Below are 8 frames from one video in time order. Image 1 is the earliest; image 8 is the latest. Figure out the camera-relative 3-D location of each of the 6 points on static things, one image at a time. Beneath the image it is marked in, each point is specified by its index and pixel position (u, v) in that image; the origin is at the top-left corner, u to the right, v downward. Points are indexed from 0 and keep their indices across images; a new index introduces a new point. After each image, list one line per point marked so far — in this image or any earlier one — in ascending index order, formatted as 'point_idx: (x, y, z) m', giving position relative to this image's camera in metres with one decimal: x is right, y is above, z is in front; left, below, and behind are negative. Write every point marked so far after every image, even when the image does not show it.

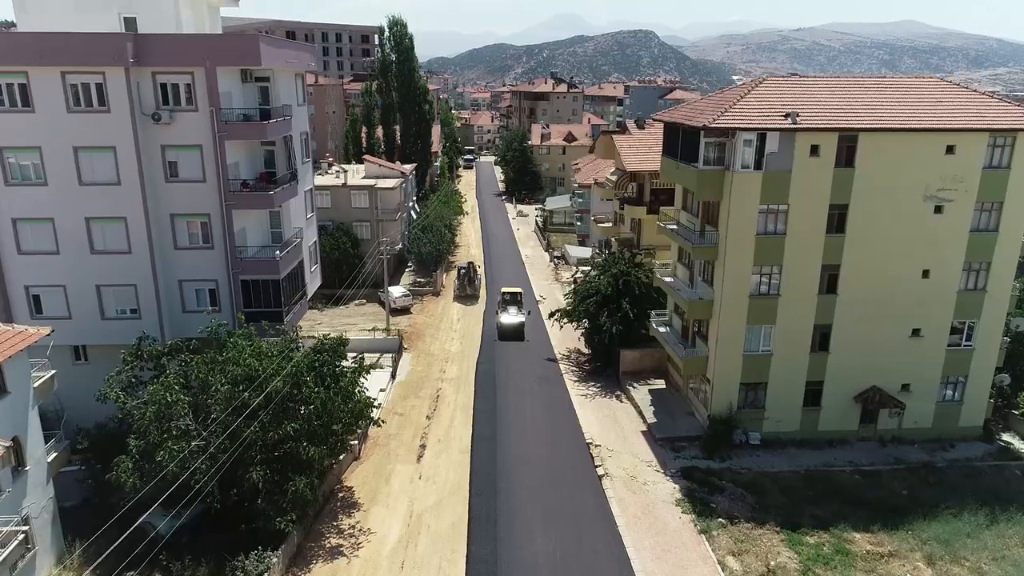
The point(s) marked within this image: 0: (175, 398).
0: (-9.4, -3.1, +18.0) m
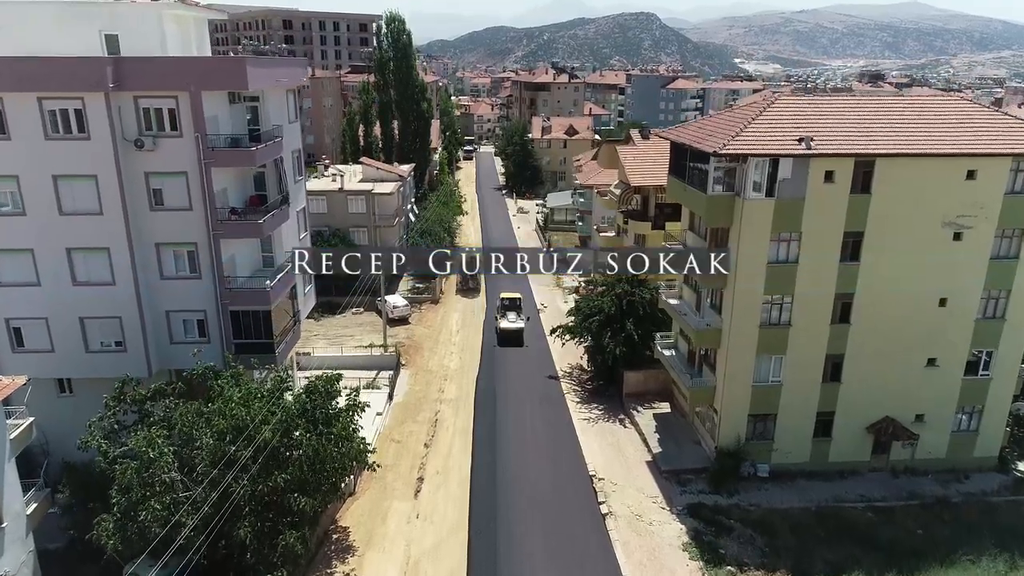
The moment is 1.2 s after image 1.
0: (-9.4, -4.4, +17.1) m
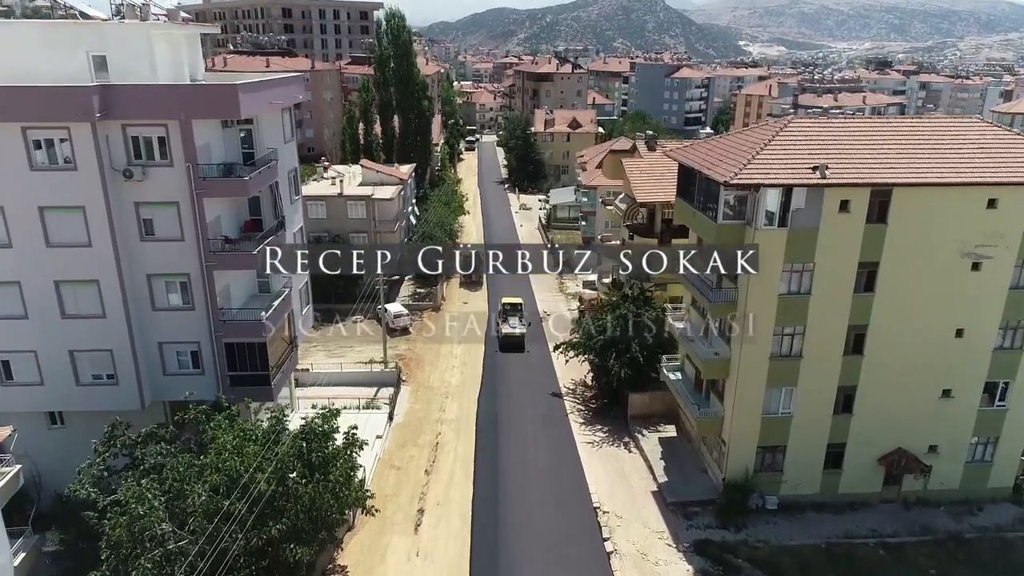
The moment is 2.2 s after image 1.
0: (-9.3, -5.6, +16.5) m
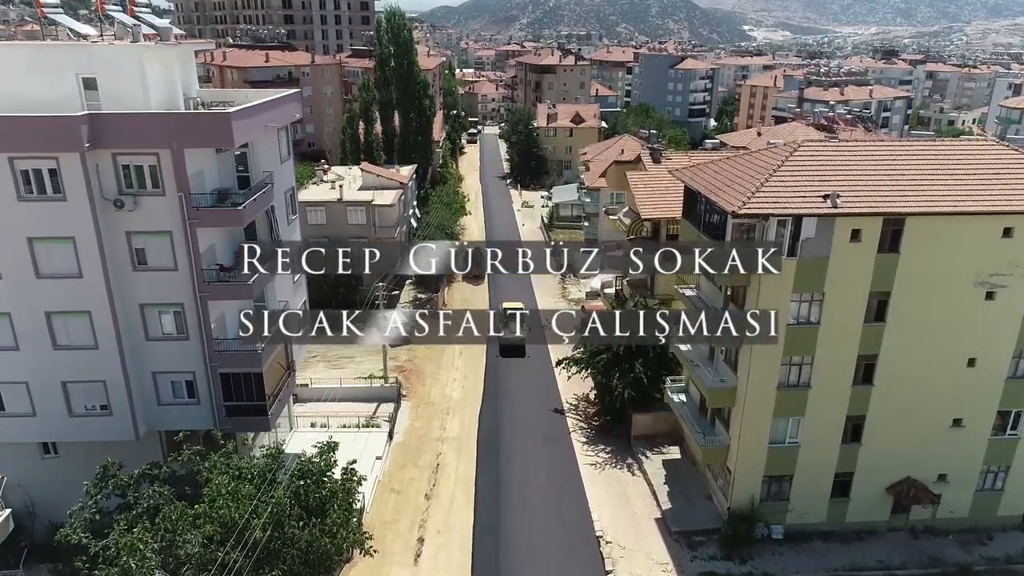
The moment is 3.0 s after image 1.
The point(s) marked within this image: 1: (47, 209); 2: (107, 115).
0: (-9.3, -6.7, +16.1) m
1: (-14.4, +2.4, +19.9) m
2: (-12.3, +5.2, +19.5) m
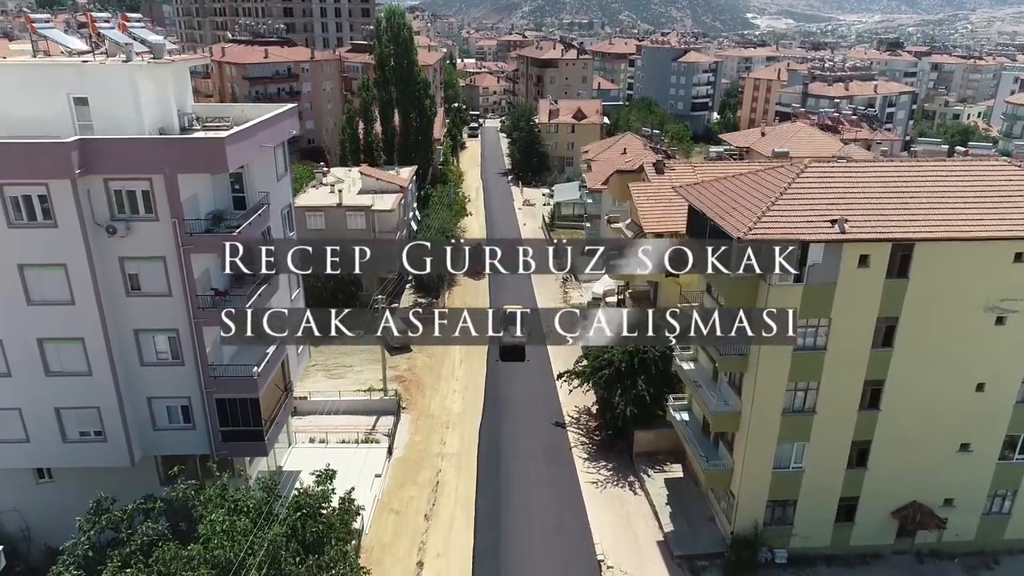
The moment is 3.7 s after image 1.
0: (-9.3, -7.6, +15.8) m
1: (-14.4, +1.6, +19.5) m
2: (-12.2, +4.4, +19.0) m
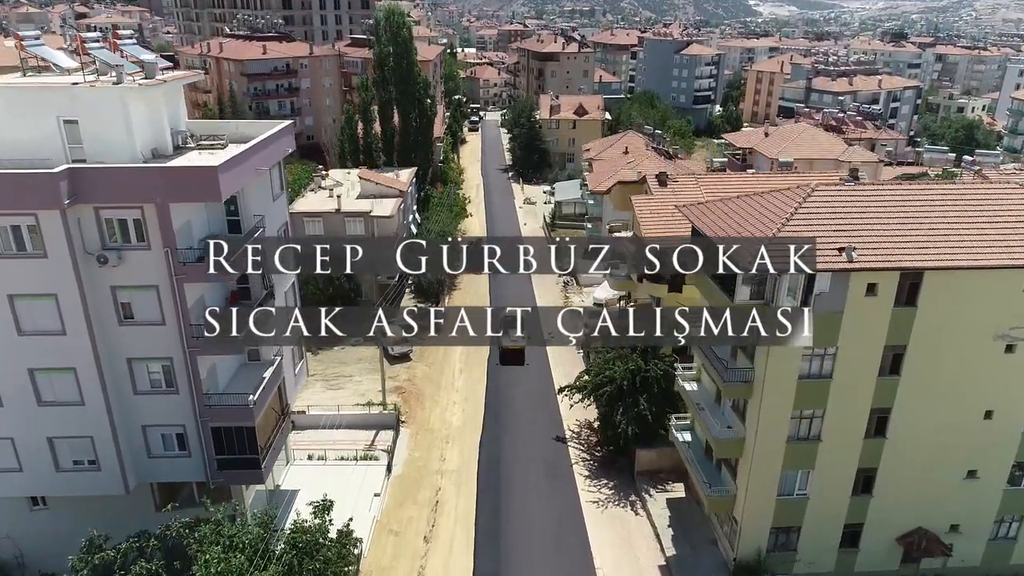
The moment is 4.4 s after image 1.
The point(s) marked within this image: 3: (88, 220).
0: (-9.3, -8.6, +15.5) m
1: (-14.4, +0.6, +19.0) m
2: (-12.2, +3.4, +18.5) m
3: (-12.7, +2.1, +19.2) m
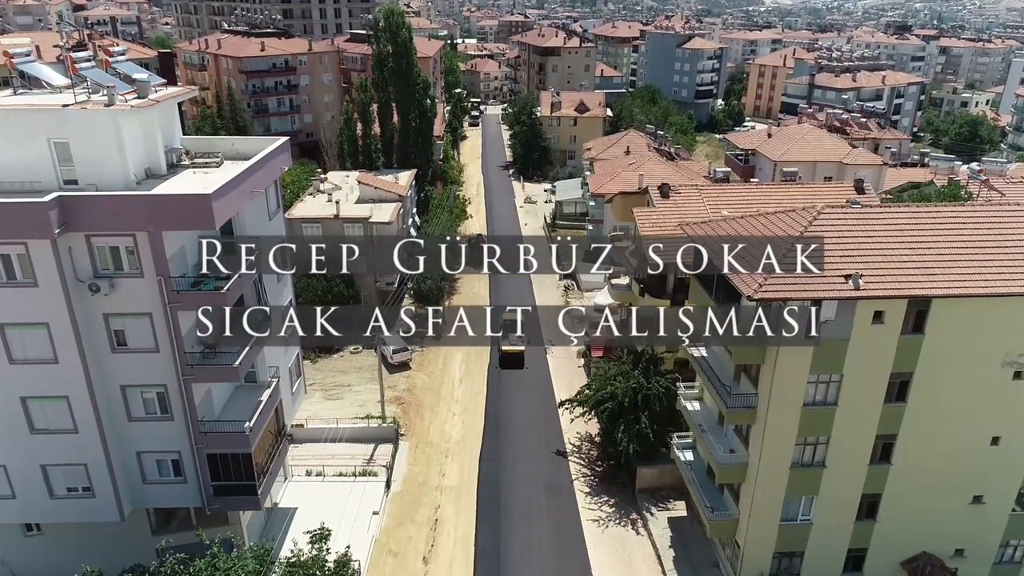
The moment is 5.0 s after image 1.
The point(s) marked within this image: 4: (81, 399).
0: (-9.3, -9.5, +15.3) m
1: (-14.4, -0.2, +18.7) m
2: (-12.2, +2.6, +18.1) m
3: (-12.7, +1.2, +18.8) m
4: (-13.4, -3.4, +20.0) m
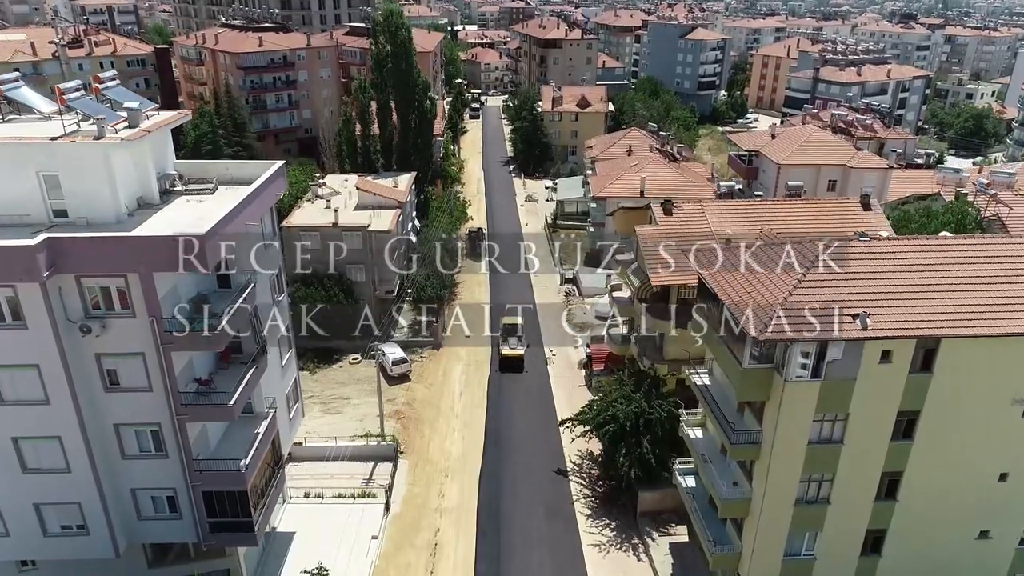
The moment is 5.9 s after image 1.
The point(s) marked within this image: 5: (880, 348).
0: (-9.3, -10.8, +15.0) m
1: (-14.4, -1.4, +18.3) m
2: (-12.3, +1.4, +17.7) m
3: (-12.7, 0.0, +18.4) m
4: (-13.4, -4.6, +19.6) m
5: (+11.1, -1.8, +19.4) m
